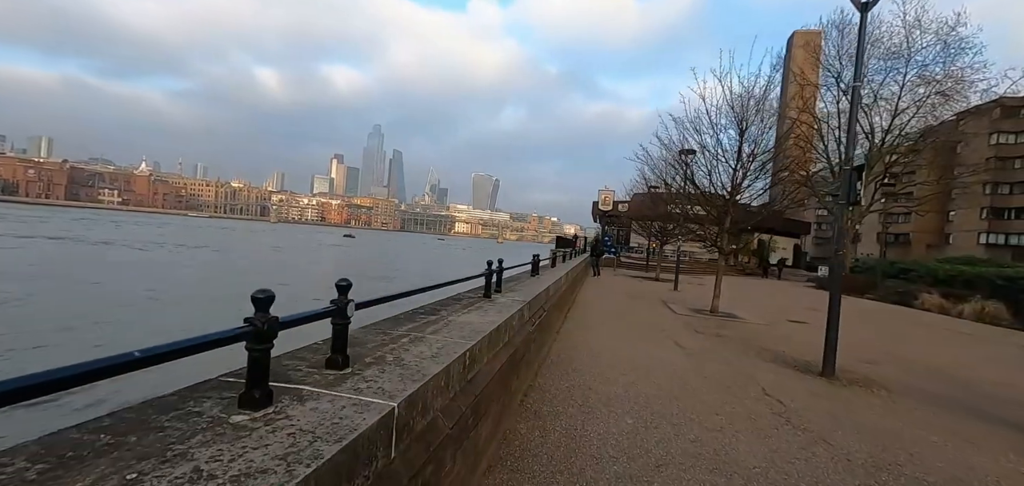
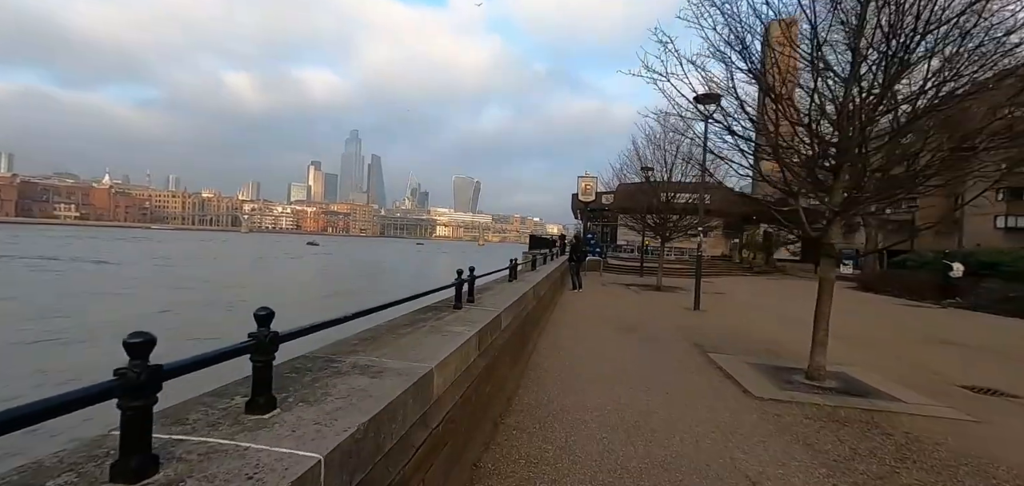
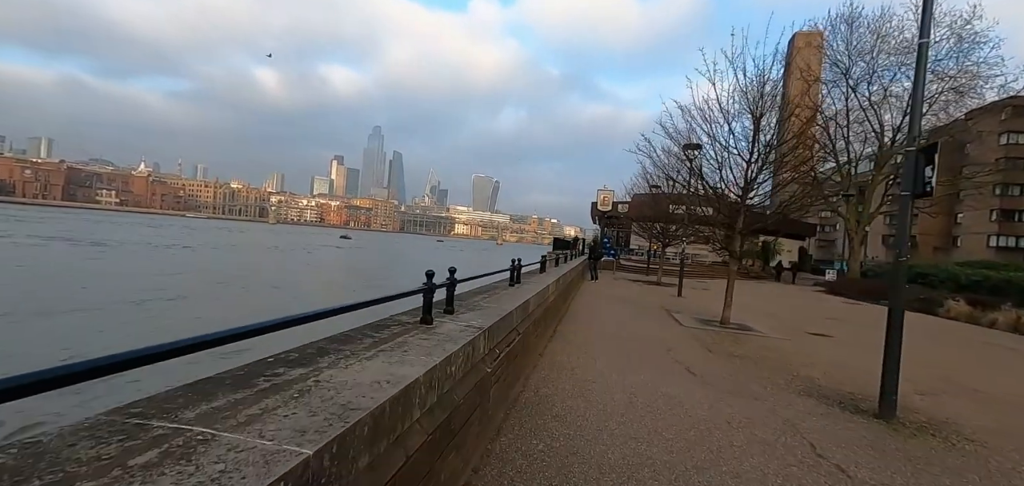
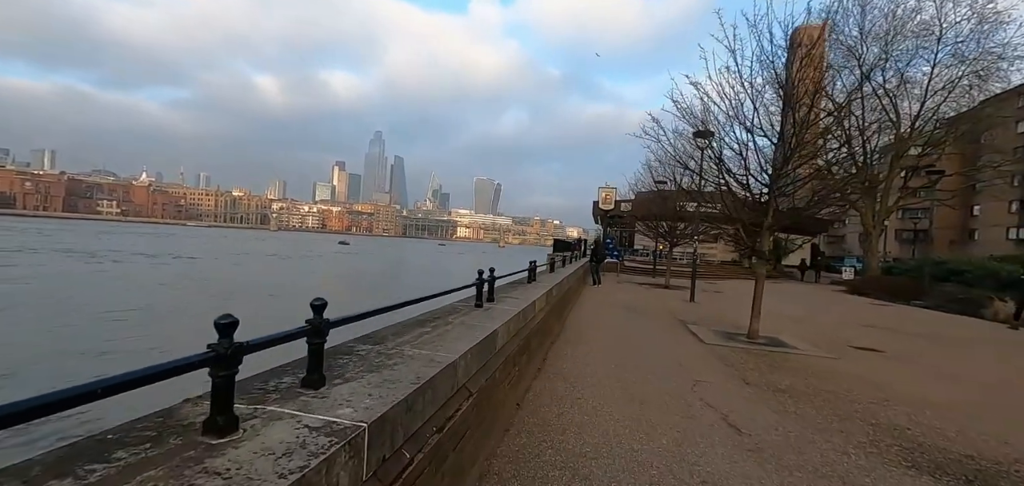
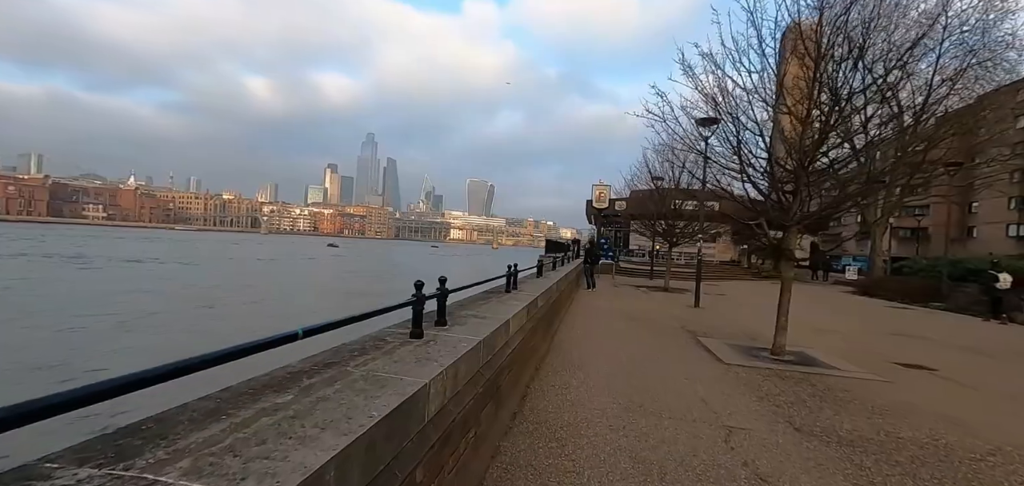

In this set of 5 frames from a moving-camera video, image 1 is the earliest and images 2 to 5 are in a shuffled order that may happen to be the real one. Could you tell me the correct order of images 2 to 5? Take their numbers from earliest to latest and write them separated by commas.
3, 4, 5, 2
